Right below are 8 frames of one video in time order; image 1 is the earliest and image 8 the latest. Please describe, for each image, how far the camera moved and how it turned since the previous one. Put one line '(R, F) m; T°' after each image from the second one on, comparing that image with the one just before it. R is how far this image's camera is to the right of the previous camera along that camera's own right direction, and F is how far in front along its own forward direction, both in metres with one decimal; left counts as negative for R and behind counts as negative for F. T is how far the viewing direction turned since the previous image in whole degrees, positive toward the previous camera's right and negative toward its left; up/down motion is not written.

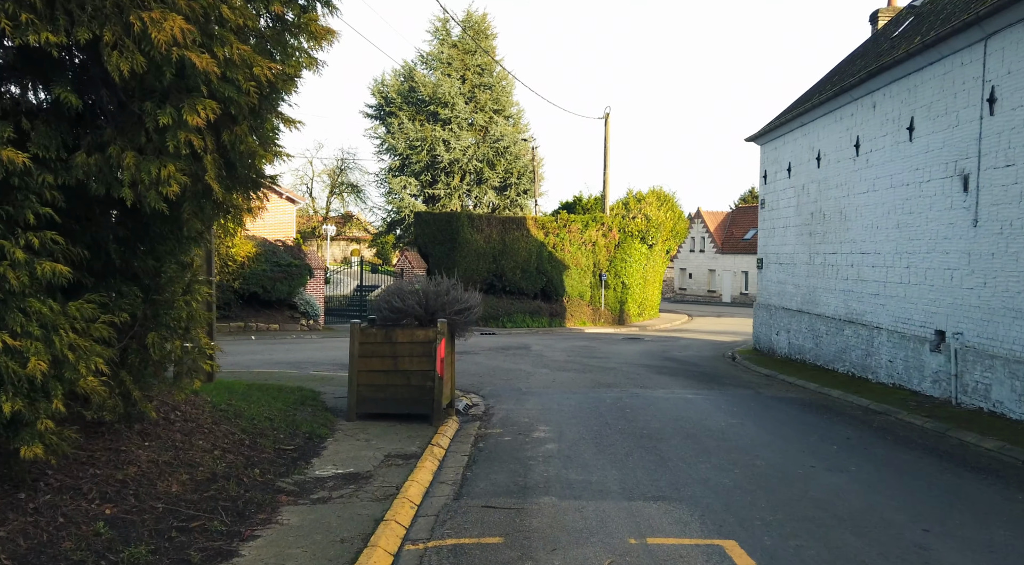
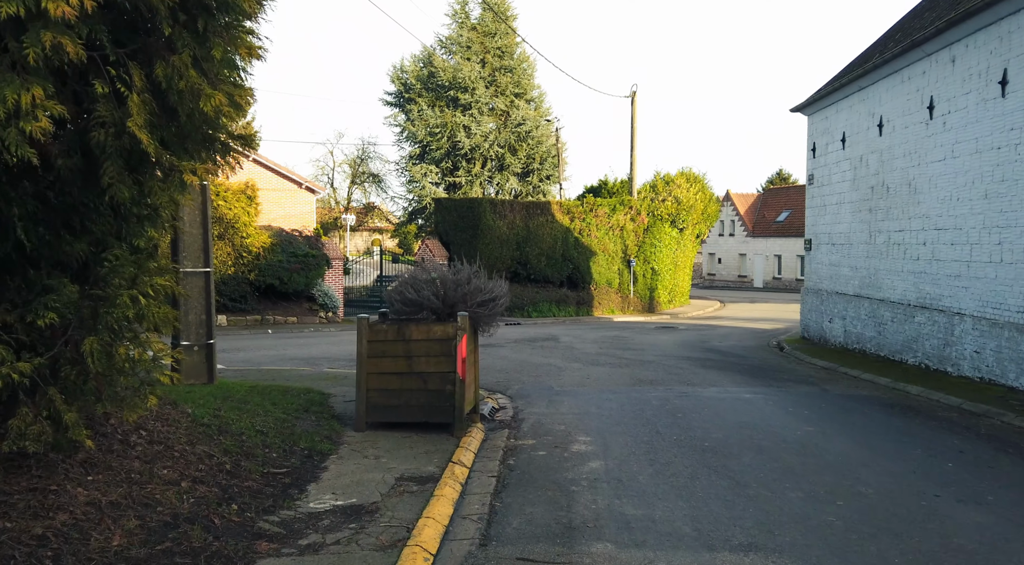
(-0.1, +1.3) m; -2°
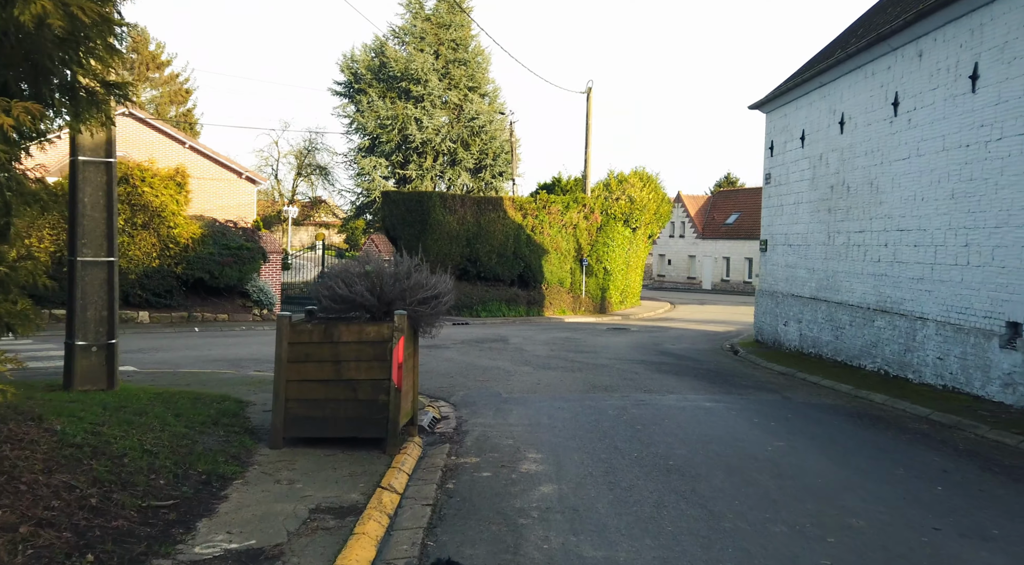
(+0.1, +0.9) m; +4°
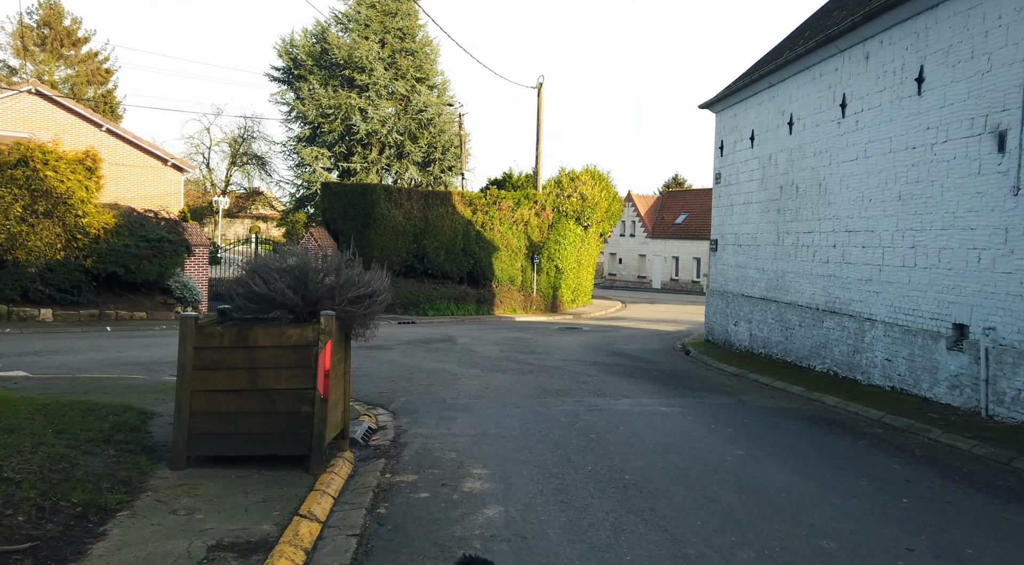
(+0.1, +0.6) m; +4°
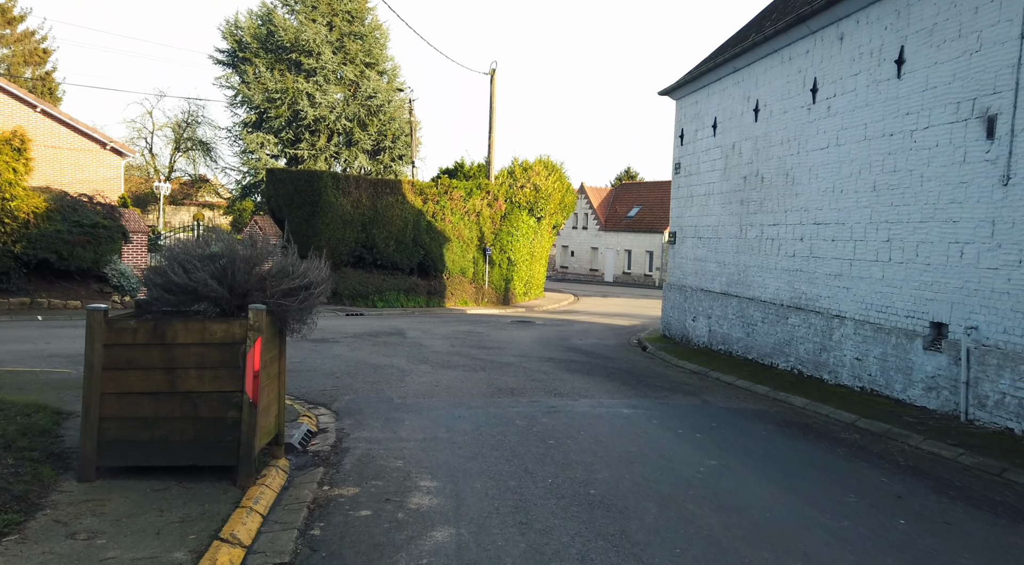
(0.0, +0.6) m; +4°
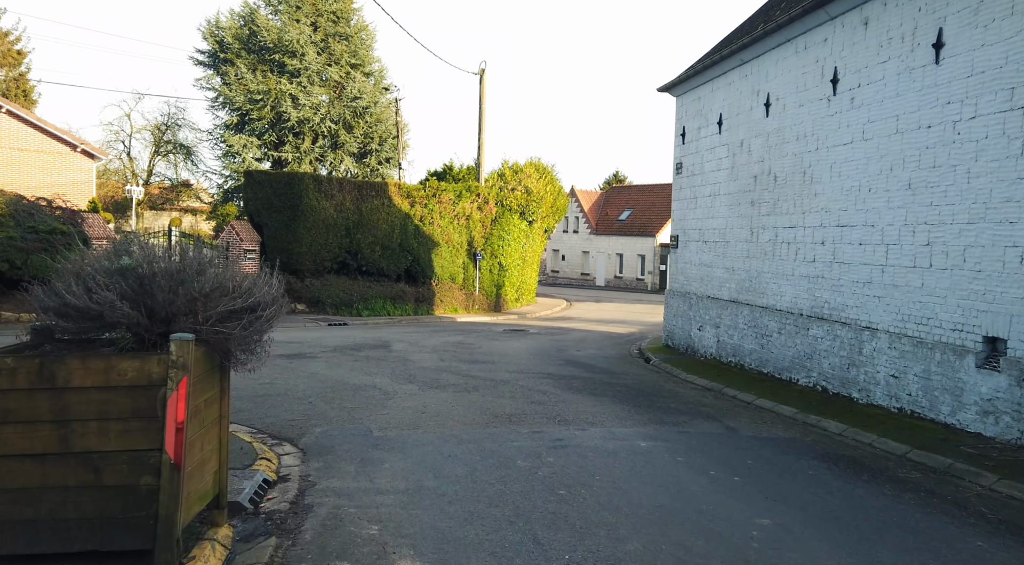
(-0.1, +1.2) m; +1°
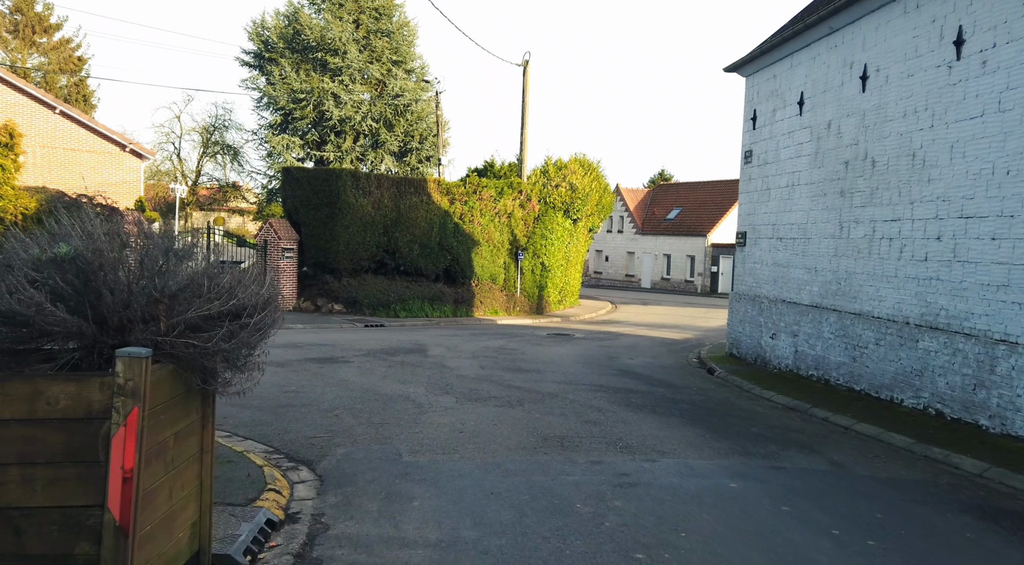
(-0.2, +1.4) m; -3°
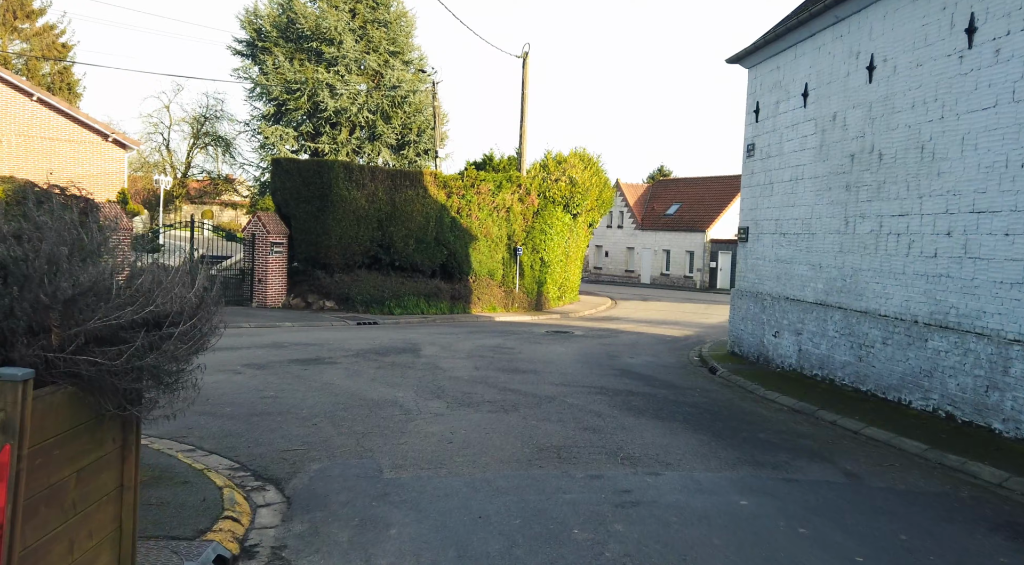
(+0.1, +0.4) m; 0°
